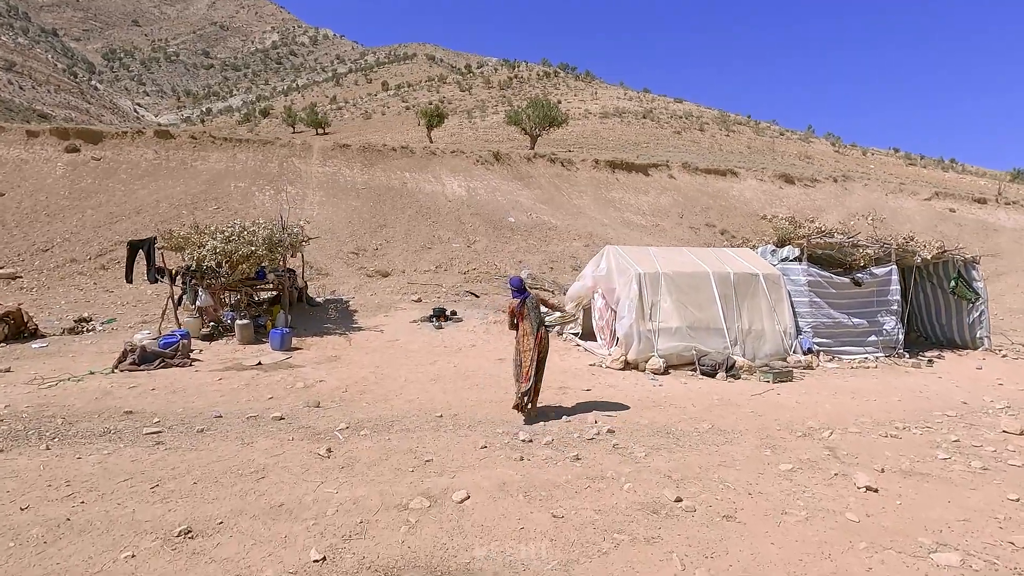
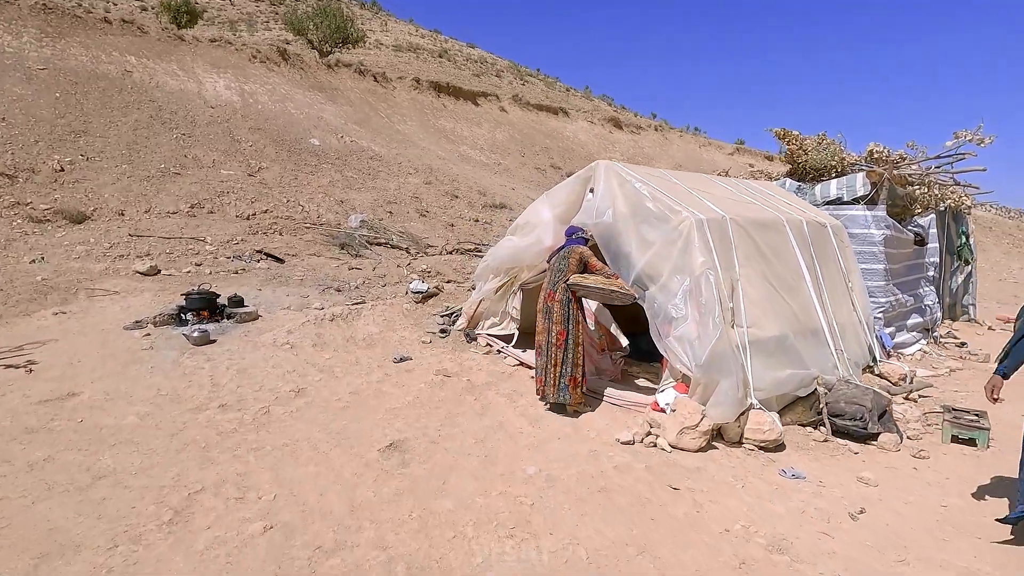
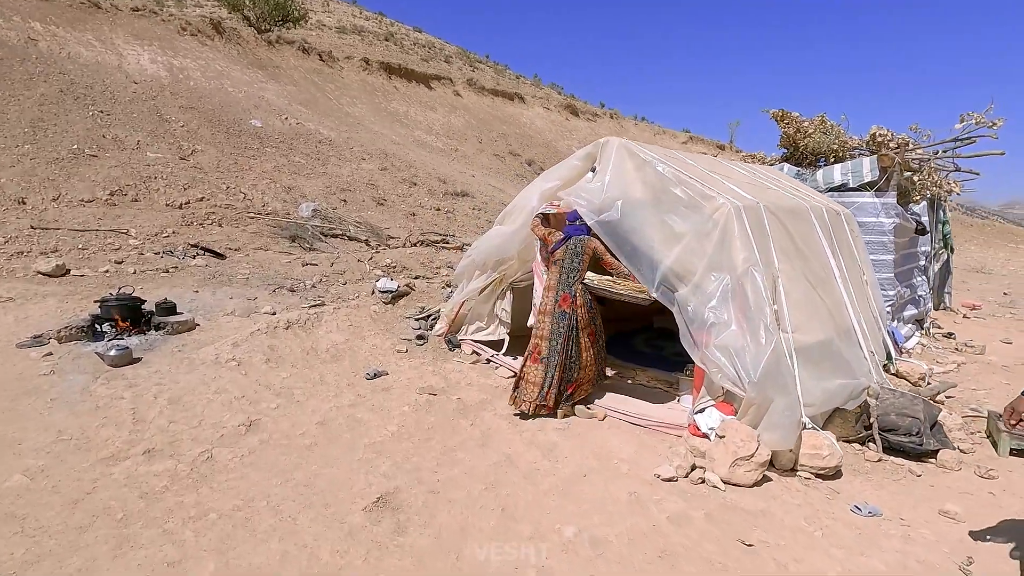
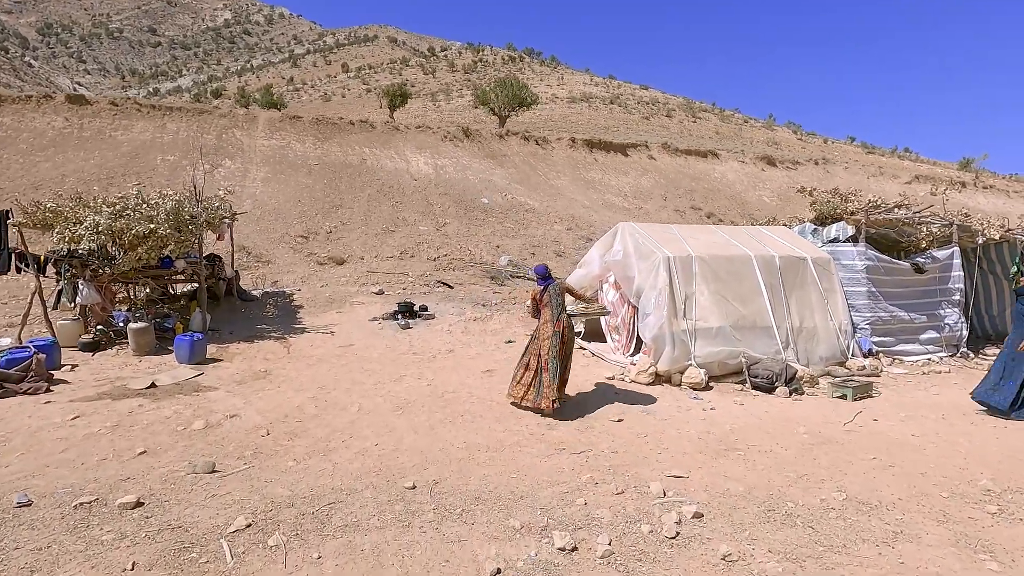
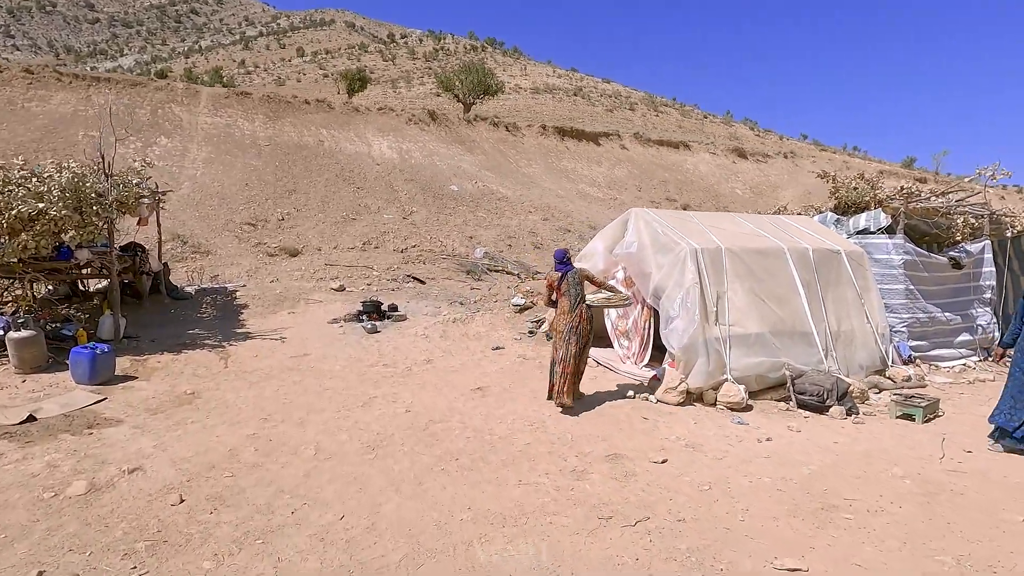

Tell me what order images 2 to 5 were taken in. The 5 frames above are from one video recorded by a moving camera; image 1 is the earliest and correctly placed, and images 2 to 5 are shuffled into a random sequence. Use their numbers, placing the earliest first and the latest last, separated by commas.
4, 5, 2, 3
